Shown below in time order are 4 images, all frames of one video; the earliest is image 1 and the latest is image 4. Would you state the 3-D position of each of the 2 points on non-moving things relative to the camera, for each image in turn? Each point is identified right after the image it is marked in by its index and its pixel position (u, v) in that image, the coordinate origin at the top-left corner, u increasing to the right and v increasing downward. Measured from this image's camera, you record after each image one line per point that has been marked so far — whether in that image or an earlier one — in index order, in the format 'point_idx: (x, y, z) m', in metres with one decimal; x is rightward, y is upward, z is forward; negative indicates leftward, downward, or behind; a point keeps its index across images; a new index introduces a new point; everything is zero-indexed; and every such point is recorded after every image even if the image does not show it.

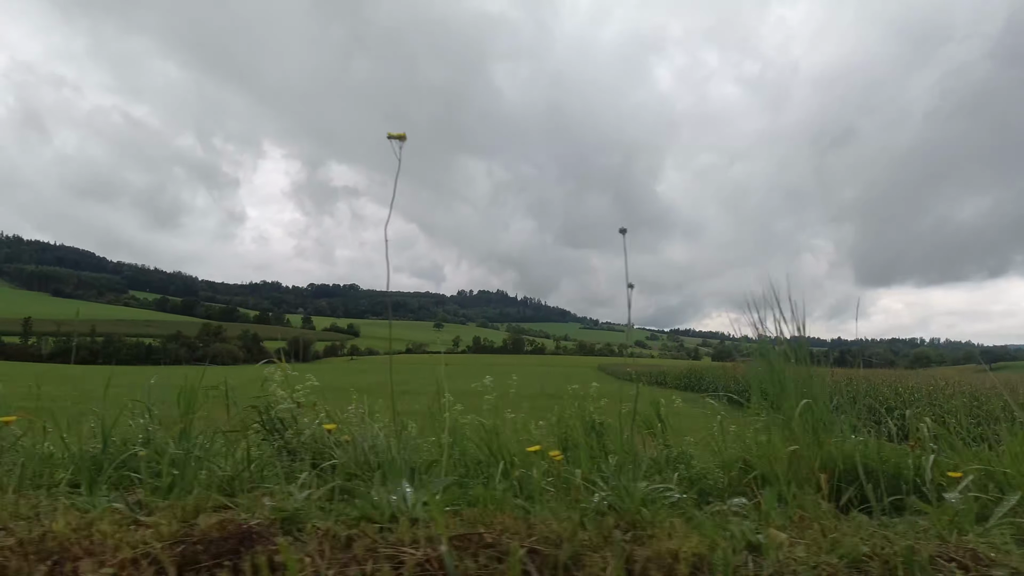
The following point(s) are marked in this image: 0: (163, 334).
0: (-7.5, -1.0, +12.0) m
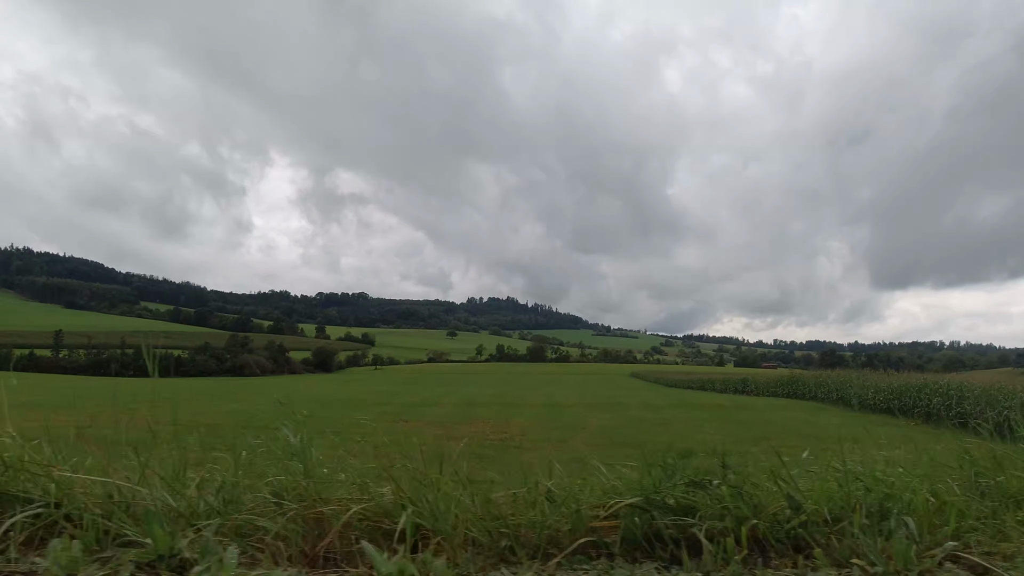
0: (-6.8, -1.2, +11.8) m
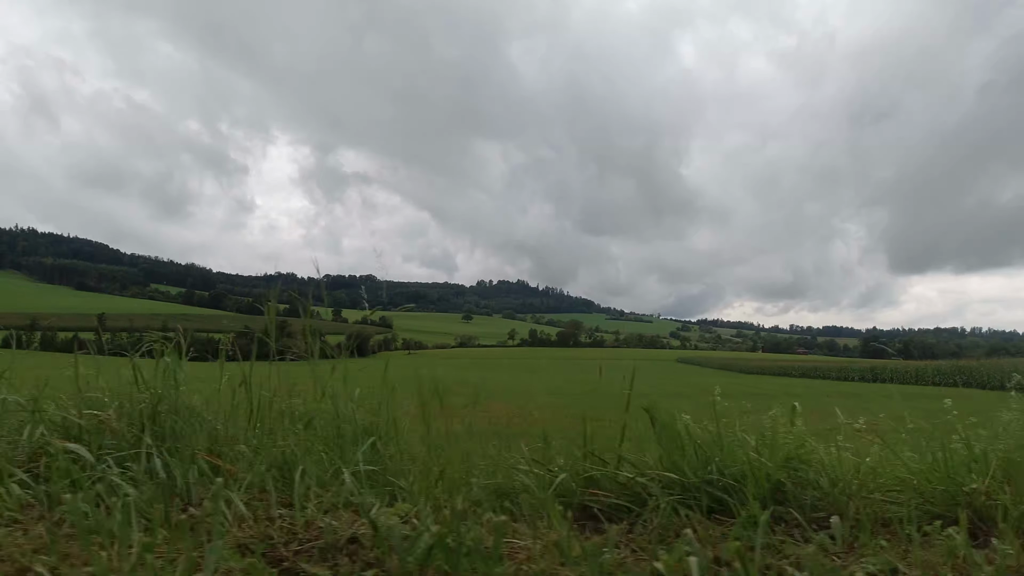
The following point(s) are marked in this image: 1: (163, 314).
0: (-5.7, -0.8, +11.3) m
1: (-6.8, -0.5, +10.8) m
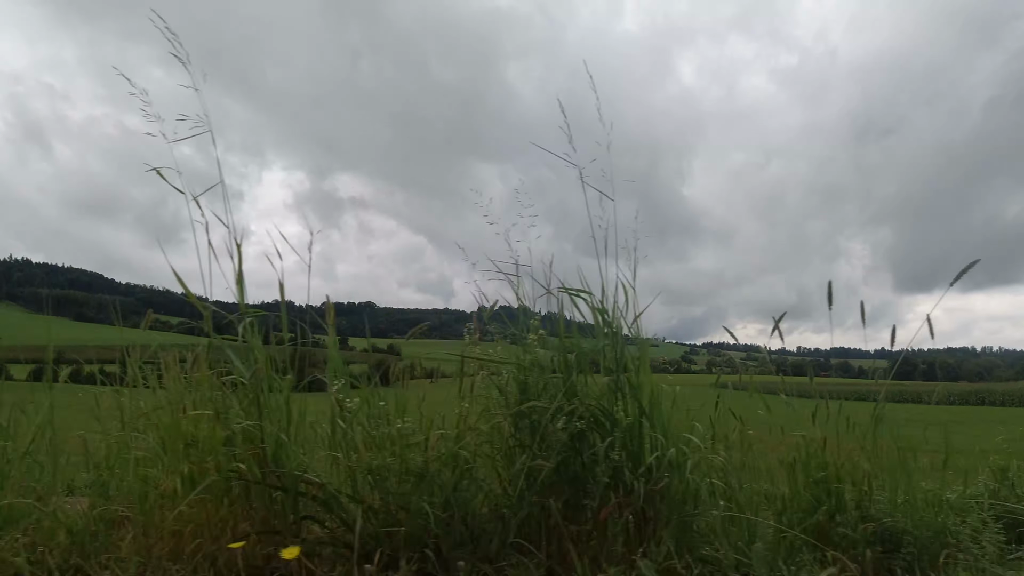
0: (-5.0, -1.4, +10.8) m
1: (-6.0, -1.1, +10.3) m
